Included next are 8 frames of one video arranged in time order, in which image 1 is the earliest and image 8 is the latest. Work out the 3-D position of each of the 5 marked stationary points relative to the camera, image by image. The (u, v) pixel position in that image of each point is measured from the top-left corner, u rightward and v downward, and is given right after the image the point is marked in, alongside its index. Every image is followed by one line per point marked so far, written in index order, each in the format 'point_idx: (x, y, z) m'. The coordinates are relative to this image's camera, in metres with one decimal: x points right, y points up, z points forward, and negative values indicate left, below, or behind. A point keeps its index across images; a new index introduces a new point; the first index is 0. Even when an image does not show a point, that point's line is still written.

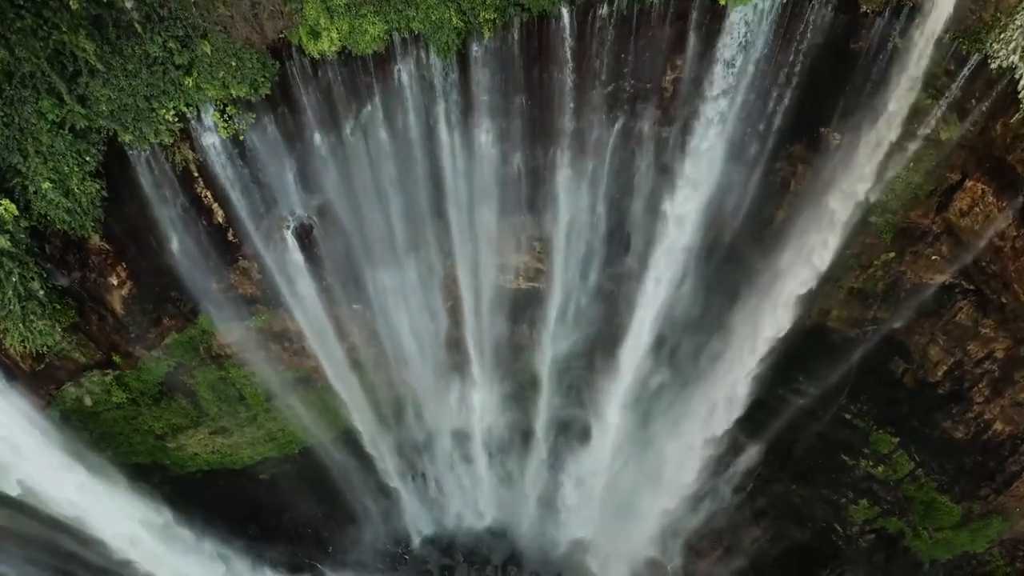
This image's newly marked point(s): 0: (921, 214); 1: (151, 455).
0: (+5.1, +0.9, +8.9) m
1: (-5.9, -2.8, +11.7) m
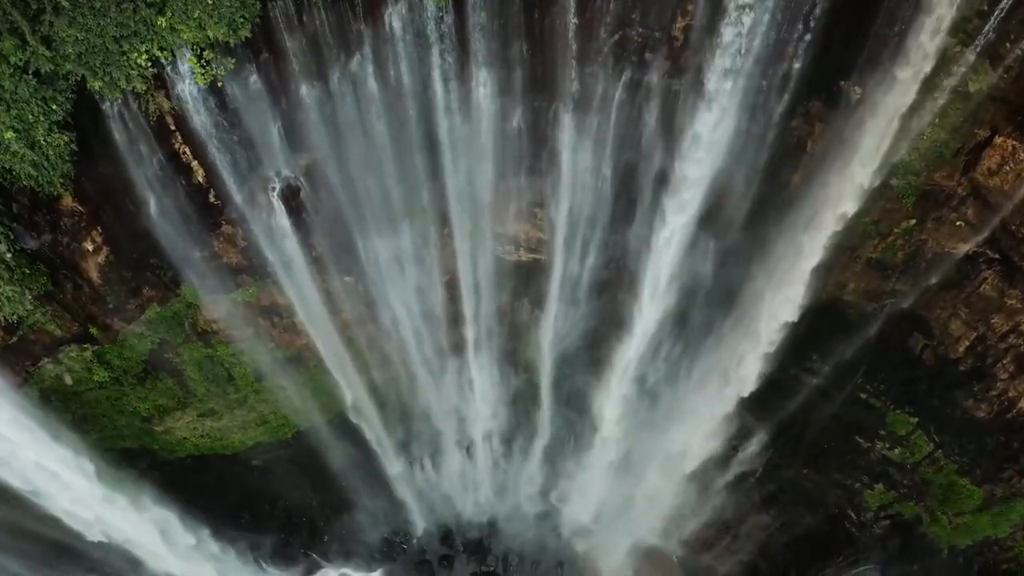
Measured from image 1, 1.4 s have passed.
0: (+5.1, +1.3, +8.4) m
1: (-5.9, -2.4, +11.2) m
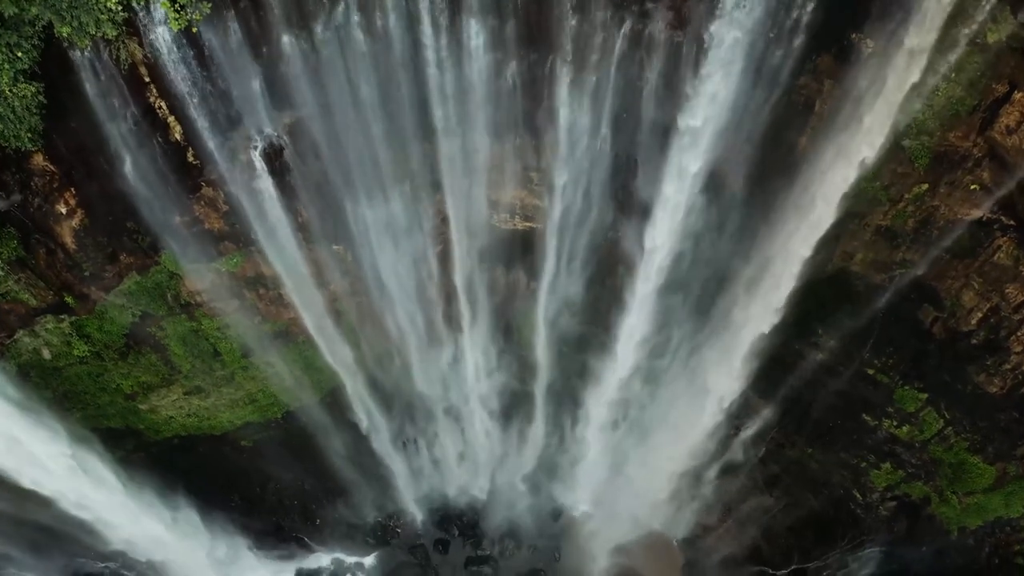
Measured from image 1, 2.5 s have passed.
0: (+5.1, +1.7, +8.0) m
1: (-5.9, -2.0, +10.9) m
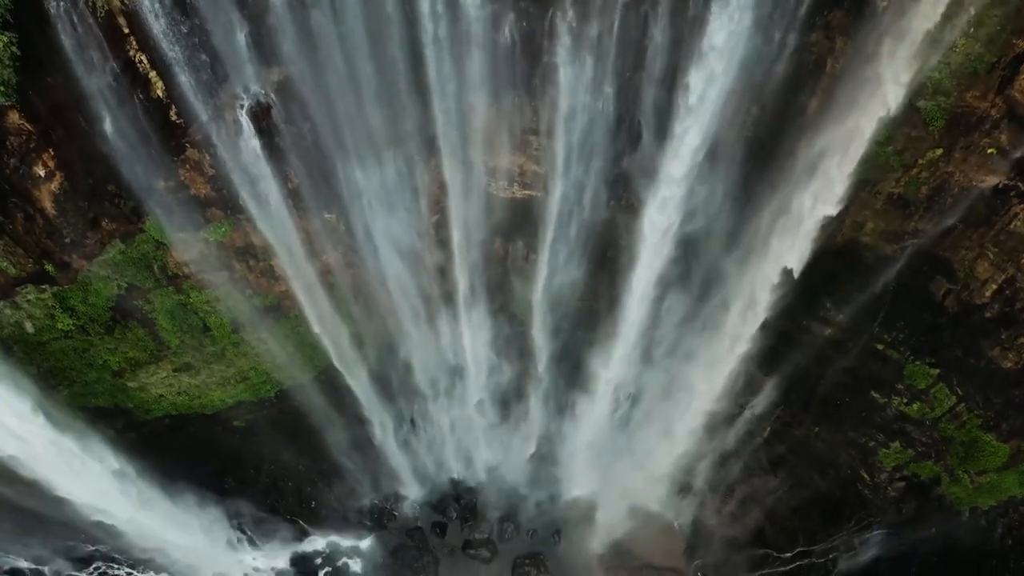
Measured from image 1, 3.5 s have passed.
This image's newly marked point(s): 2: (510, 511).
0: (+5.1, +2.1, +7.7) m
1: (-5.9, -1.6, +10.6) m
2: (-0.1, -3.9, +12.7) m
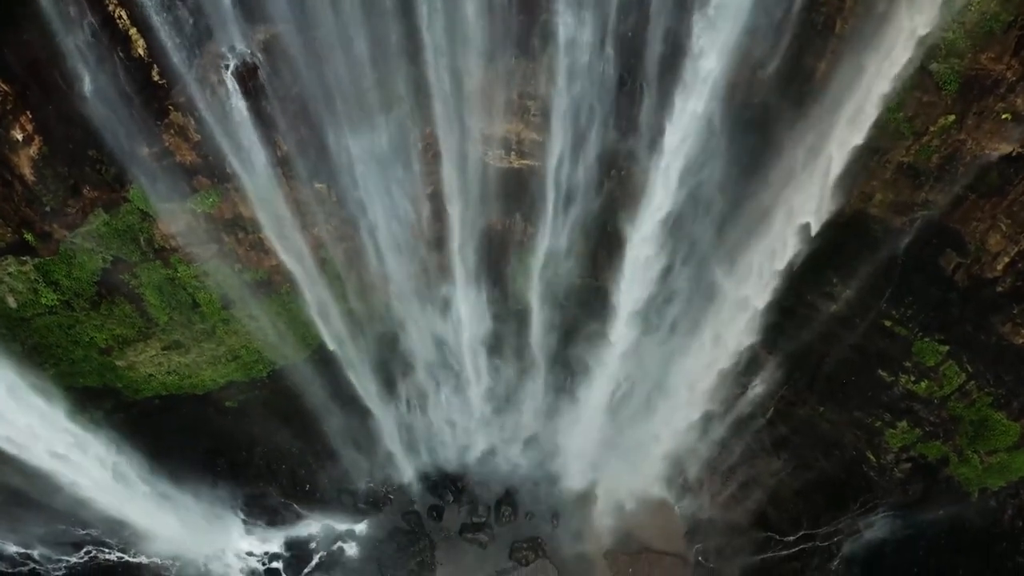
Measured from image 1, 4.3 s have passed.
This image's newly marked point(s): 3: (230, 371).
0: (+5.0, +2.4, +7.4) m
1: (-6.0, -1.3, +10.3) m
2: (-0.1, -3.6, +12.4) m
3: (-4.3, -1.3, +10.8) m
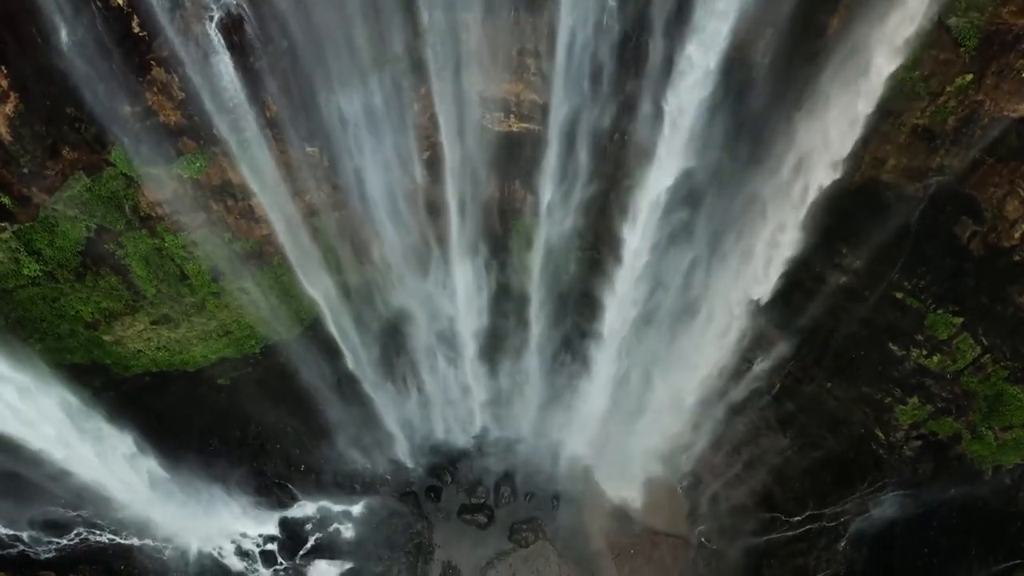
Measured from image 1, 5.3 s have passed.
0: (+5.0, +2.8, +7.0) m
1: (-6.0, -0.9, +10.0) m
2: (-0.1, -3.2, +12.2) m
3: (-4.3, -0.9, +10.5) m
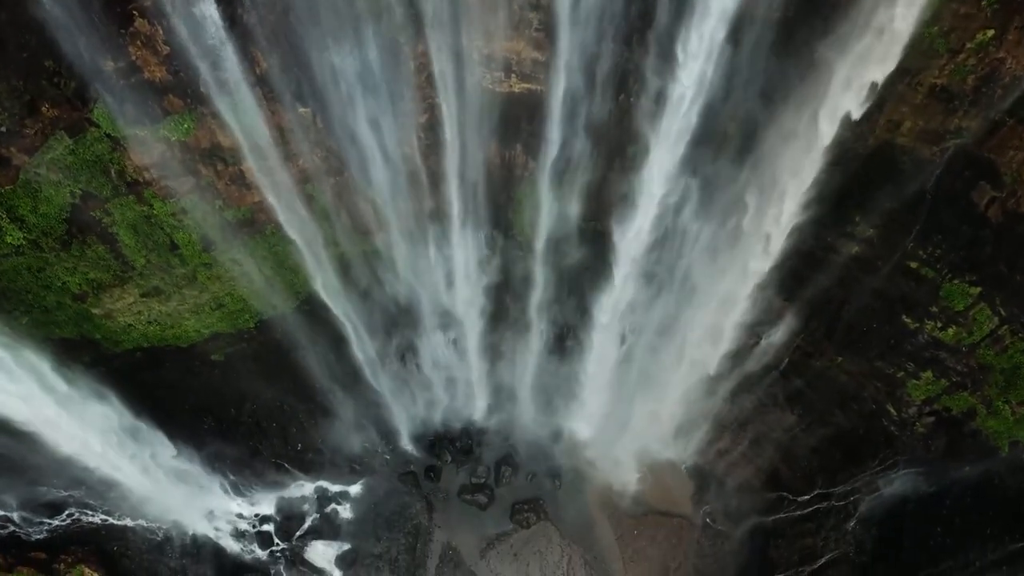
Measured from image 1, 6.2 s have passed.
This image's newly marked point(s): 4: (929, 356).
0: (+5.0, +3.1, +6.7) m
1: (-6.0, -0.5, +9.7) m
2: (-0.1, -2.7, +11.9) m
3: (-4.3, -0.5, +10.2) m
4: (+5.6, -0.9, +9.5) m
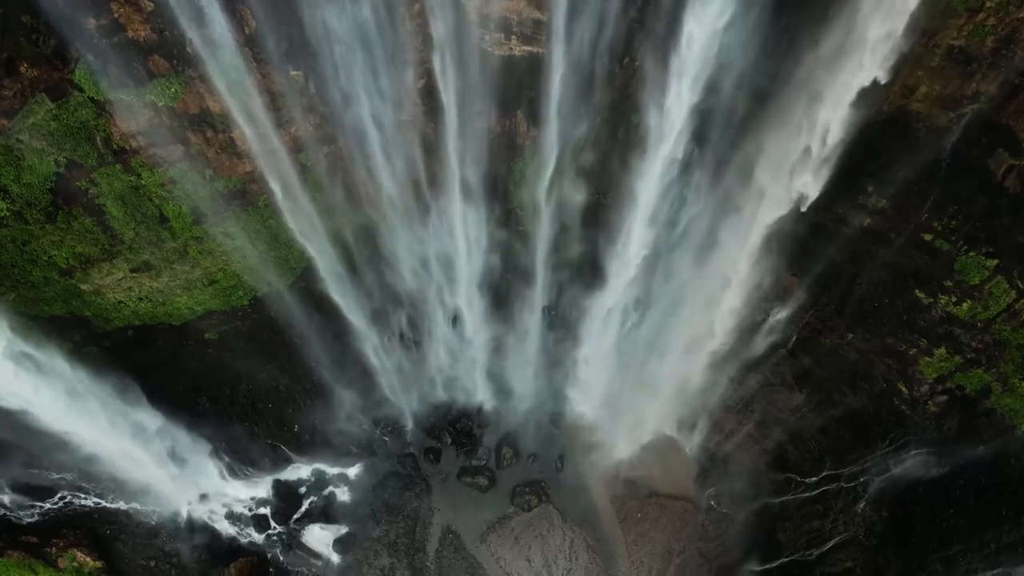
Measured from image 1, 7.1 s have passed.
0: (+5.0, +3.5, +6.3) m
1: (-6.0, -0.2, +9.4) m
2: (-0.1, -2.4, +11.6) m
3: (-4.3, -0.1, +9.9) m
4: (+5.6, -0.6, +9.2) m
